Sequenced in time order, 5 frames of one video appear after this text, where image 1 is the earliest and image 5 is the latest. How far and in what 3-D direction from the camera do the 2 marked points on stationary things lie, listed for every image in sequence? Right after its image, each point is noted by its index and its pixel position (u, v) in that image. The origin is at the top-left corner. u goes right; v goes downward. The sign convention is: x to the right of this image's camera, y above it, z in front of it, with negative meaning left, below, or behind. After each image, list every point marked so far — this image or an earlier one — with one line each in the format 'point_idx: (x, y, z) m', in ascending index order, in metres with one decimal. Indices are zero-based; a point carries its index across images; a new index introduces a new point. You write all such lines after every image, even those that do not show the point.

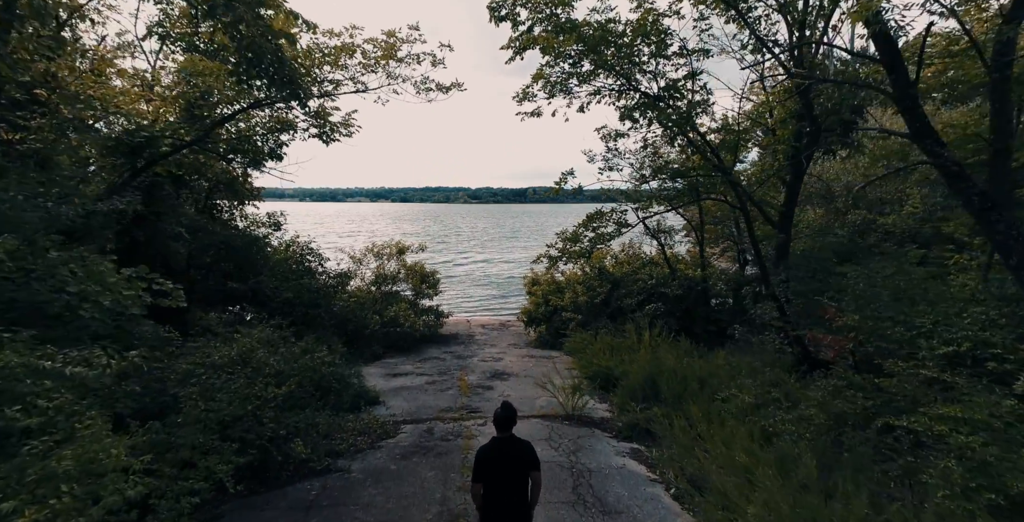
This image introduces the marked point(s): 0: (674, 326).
0: (+3.2, -1.3, +9.9) m
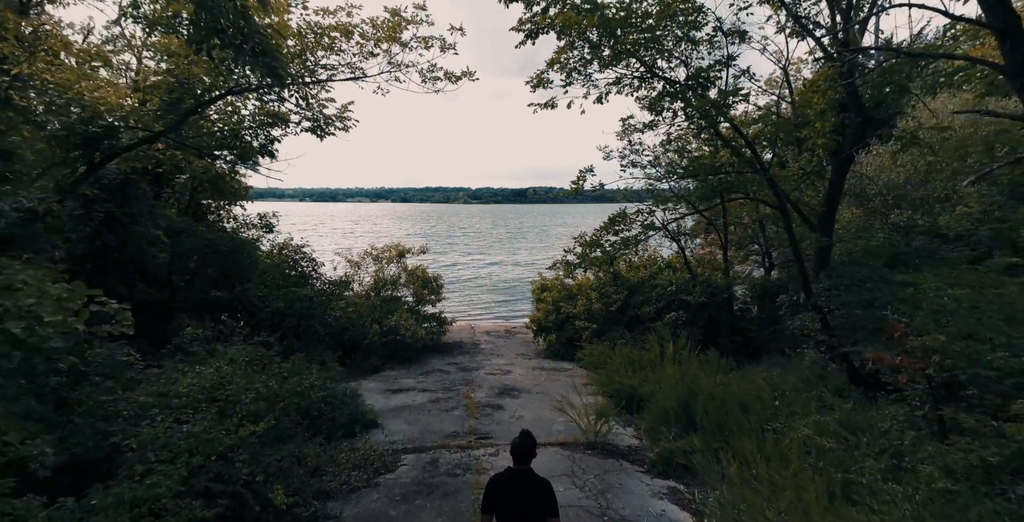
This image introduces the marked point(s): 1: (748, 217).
0: (+3.4, -1.4, +9.2) m
1: (+4.6, +0.8, +9.7) m
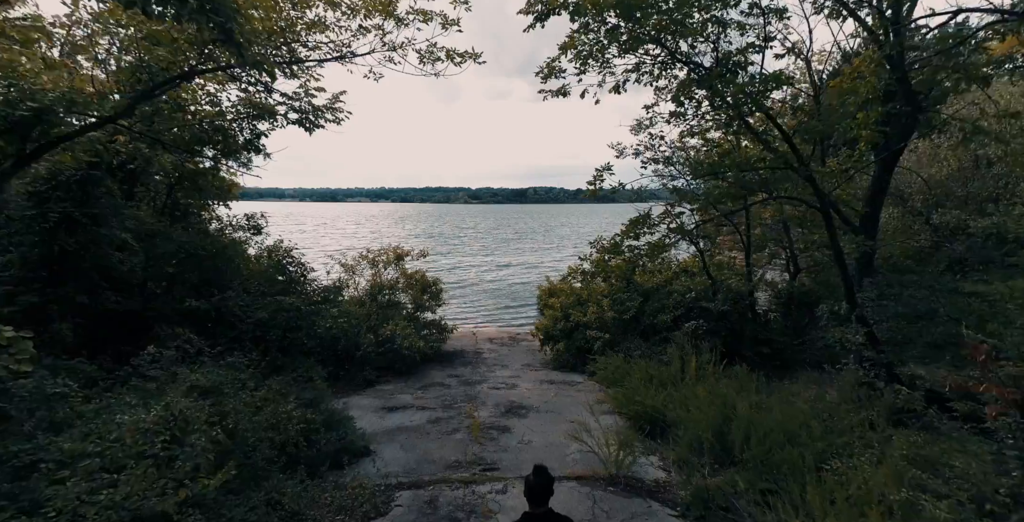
0: (+3.5, -1.5, +8.4) m
1: (+4.7, +0.7, +9.0) m
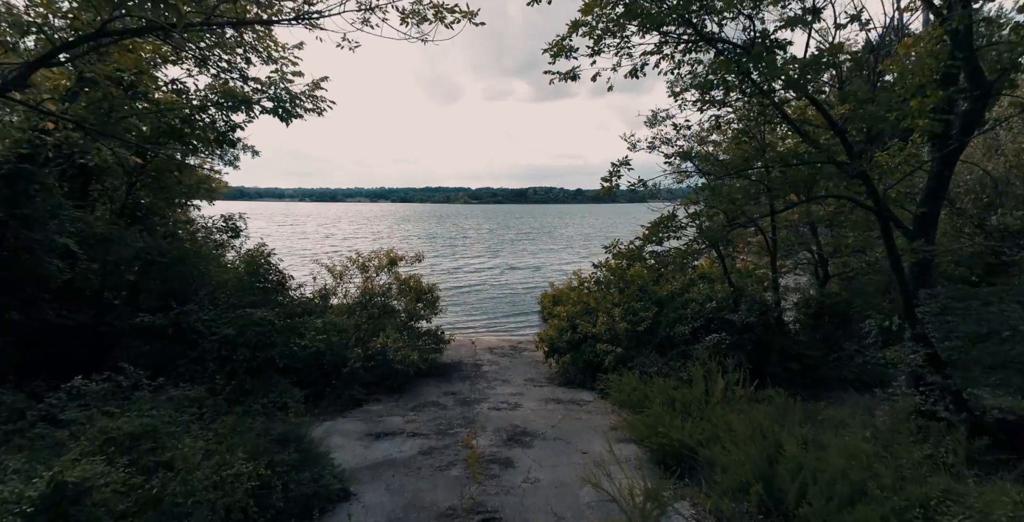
0: (+3.6, -1.6, +7.6) m
1: (+4.7, +0.6, +8.1) m
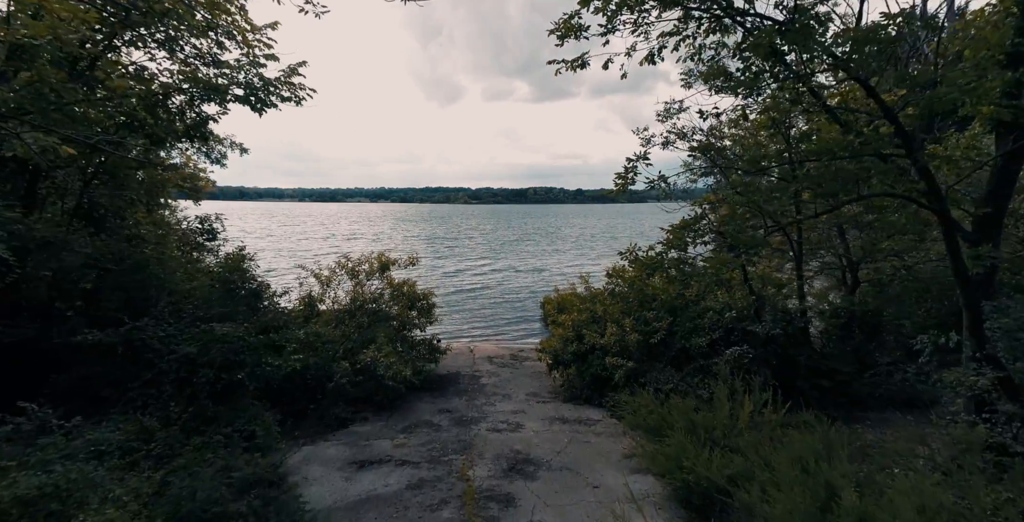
0: (+3.6, -1.7, +6.8) m
1: (+4.8, +0.6, +7.4) m
